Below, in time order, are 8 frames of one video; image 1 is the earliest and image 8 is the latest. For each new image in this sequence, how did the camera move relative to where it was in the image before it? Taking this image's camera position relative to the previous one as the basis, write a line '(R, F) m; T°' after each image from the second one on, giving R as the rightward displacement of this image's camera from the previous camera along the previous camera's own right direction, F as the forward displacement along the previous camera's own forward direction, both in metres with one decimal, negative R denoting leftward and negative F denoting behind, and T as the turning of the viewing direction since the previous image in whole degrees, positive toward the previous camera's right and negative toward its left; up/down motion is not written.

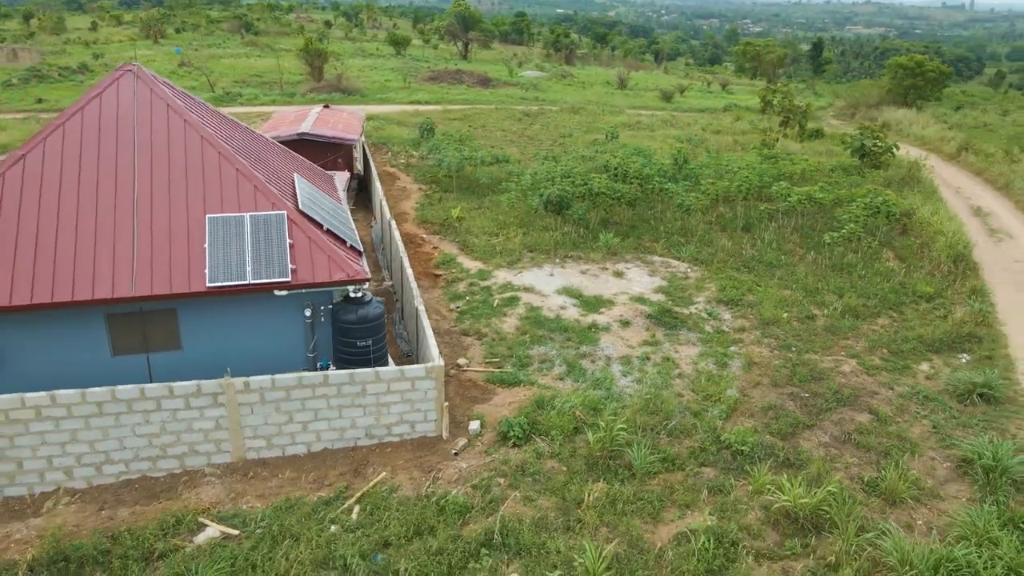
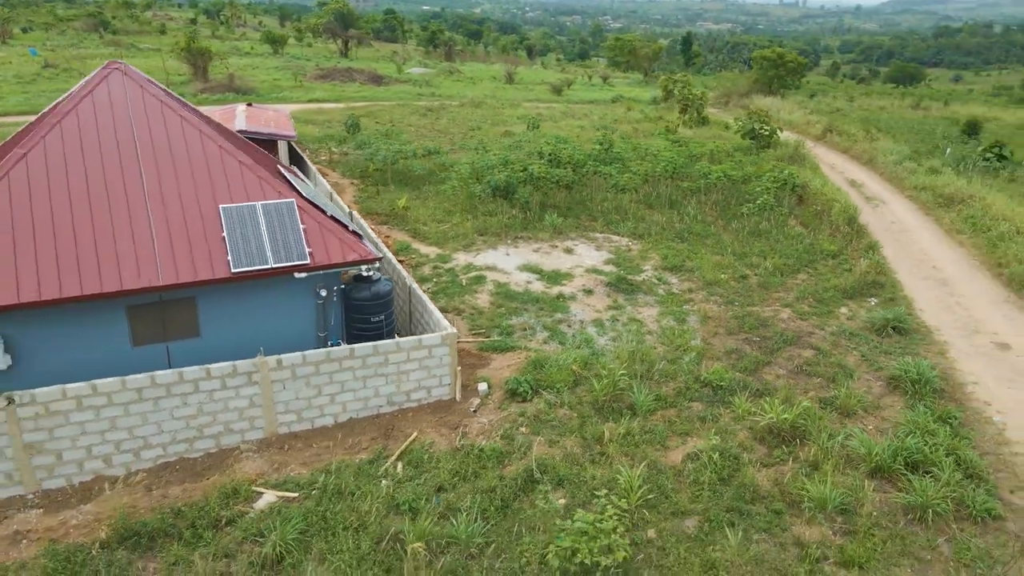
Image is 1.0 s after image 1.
(-1.1, -0.6) m; +9°
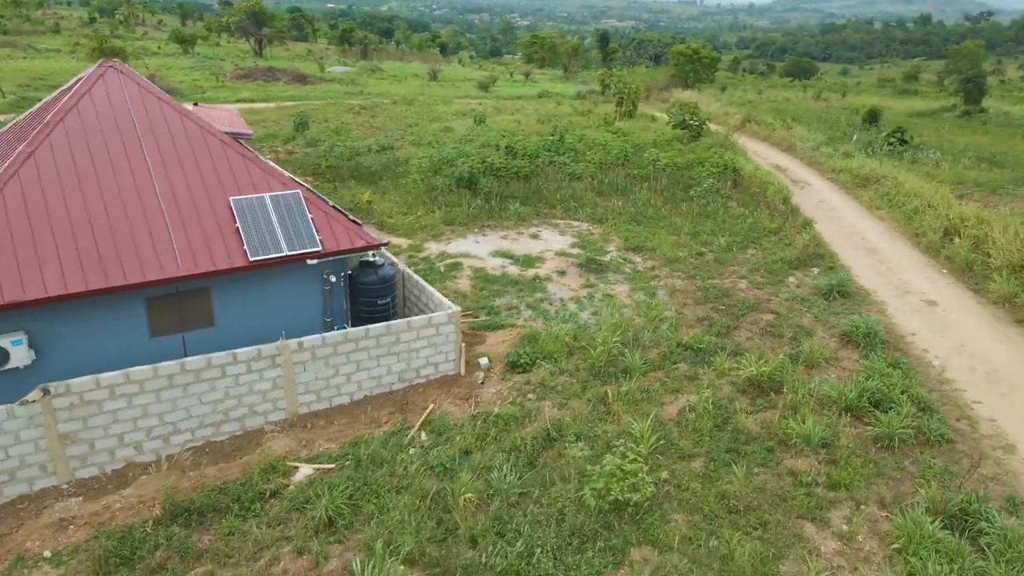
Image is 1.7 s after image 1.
(-0.8, -0.5) m; +6°
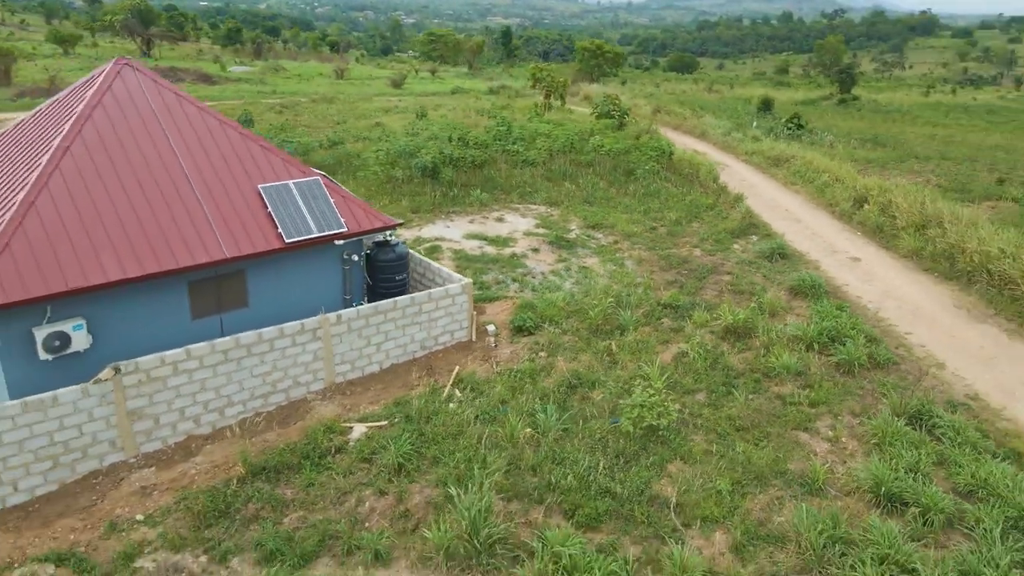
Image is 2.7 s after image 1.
(-1.2, -0.7) m; +8°
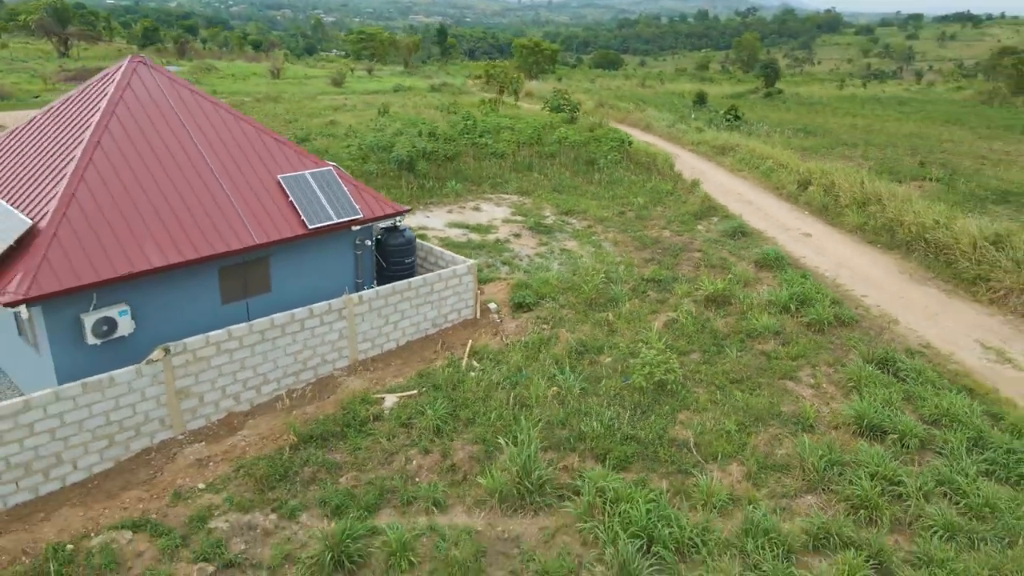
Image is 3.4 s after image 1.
(-0.8, -0.6) m; +5°
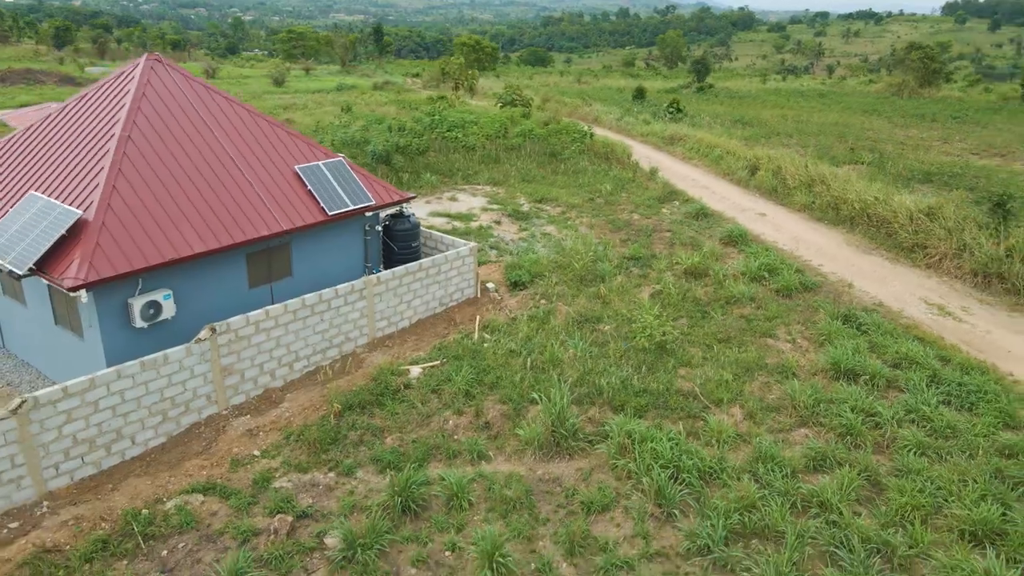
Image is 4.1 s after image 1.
(-0.8, -0.6) m; +5°
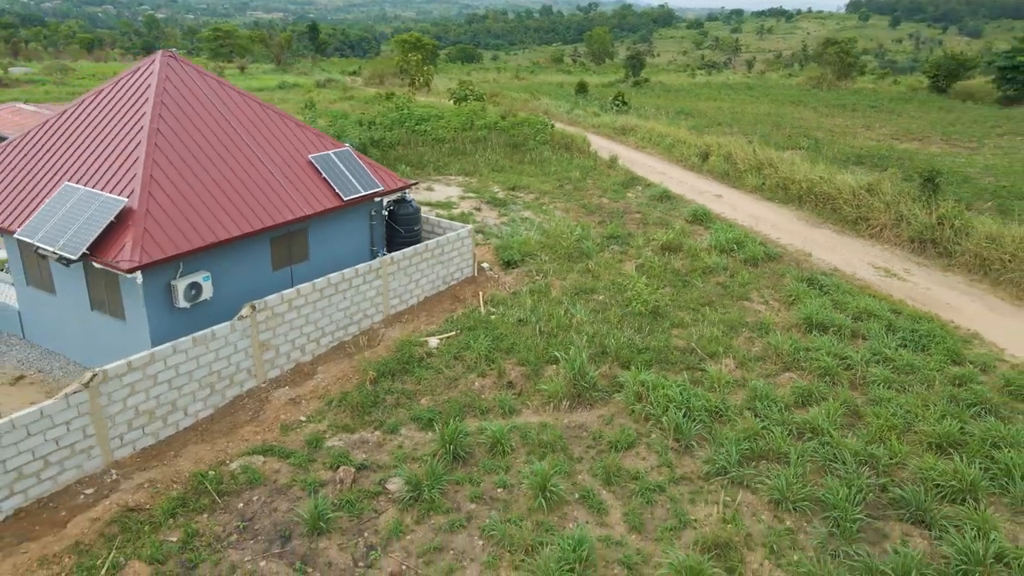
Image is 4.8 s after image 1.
(-0.8, -0.7) m; +5°
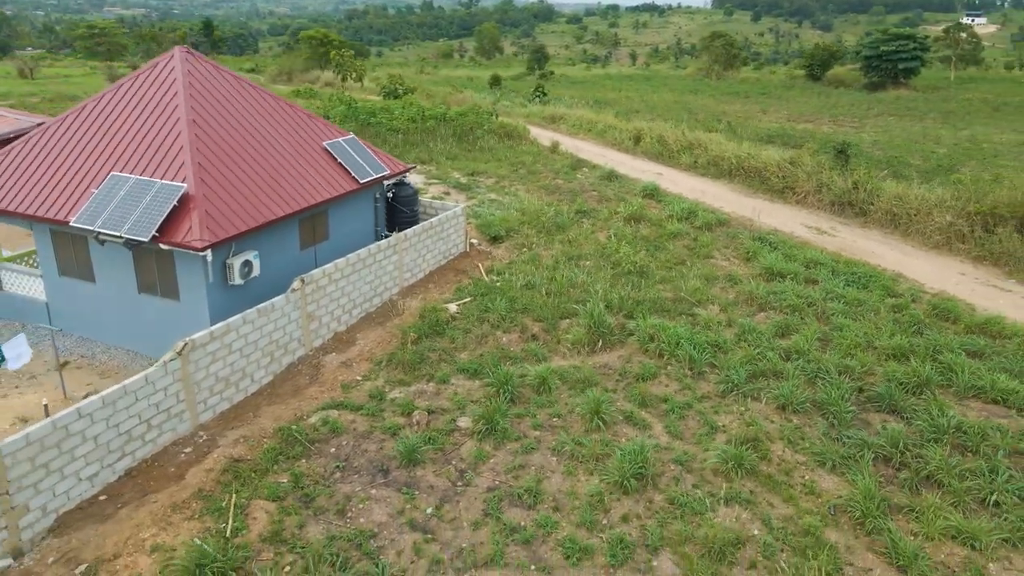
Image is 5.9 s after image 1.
(-1.4, -0.9) m; +8°
